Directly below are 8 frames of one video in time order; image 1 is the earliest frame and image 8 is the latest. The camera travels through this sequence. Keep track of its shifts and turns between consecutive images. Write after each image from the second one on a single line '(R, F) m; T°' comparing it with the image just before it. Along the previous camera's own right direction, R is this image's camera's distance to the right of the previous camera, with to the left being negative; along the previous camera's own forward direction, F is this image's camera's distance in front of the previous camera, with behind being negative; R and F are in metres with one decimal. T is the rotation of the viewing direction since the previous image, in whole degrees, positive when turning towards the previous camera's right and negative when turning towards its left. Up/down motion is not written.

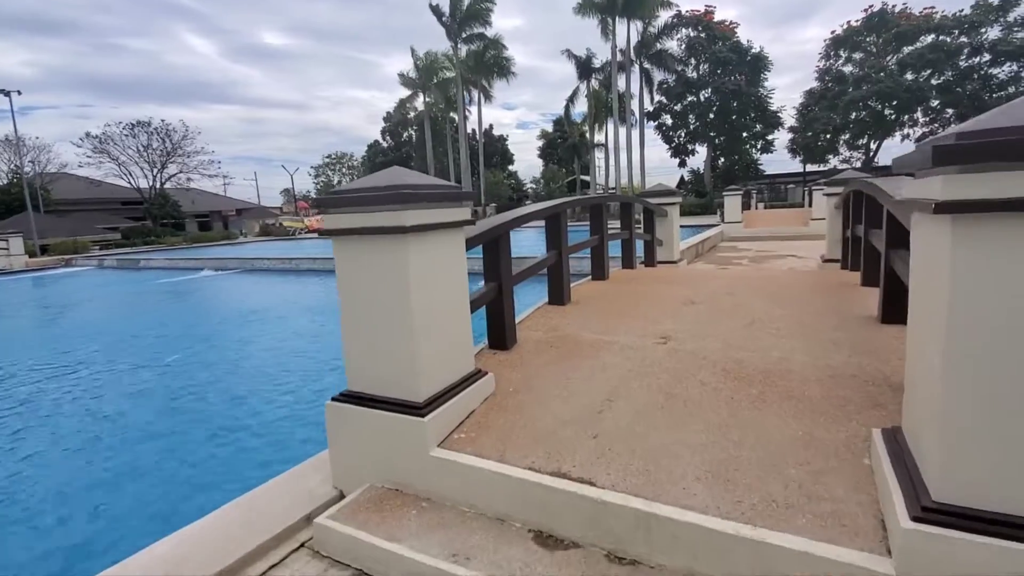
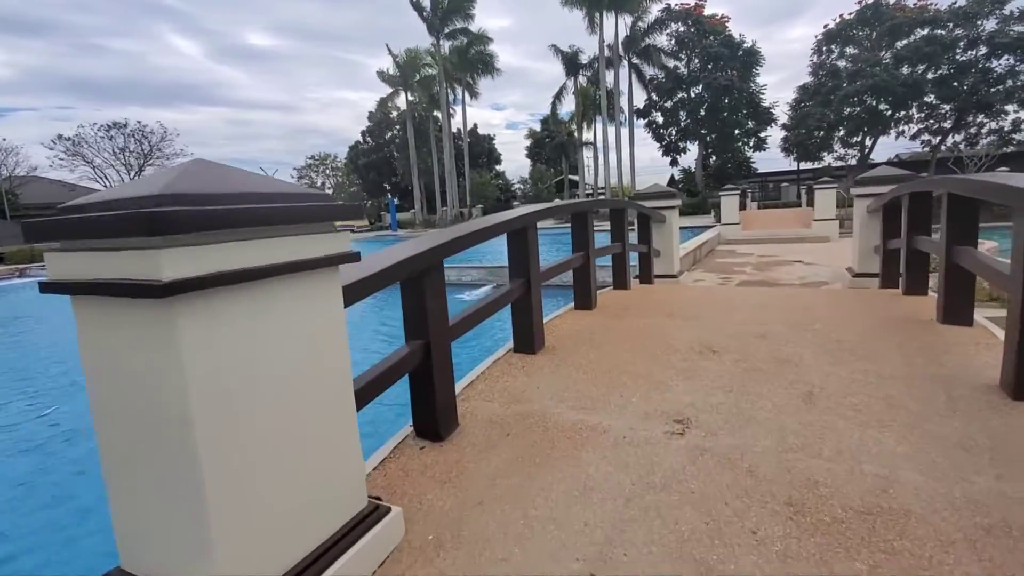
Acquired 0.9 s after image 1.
(+0.2, +0.9) m; +1°
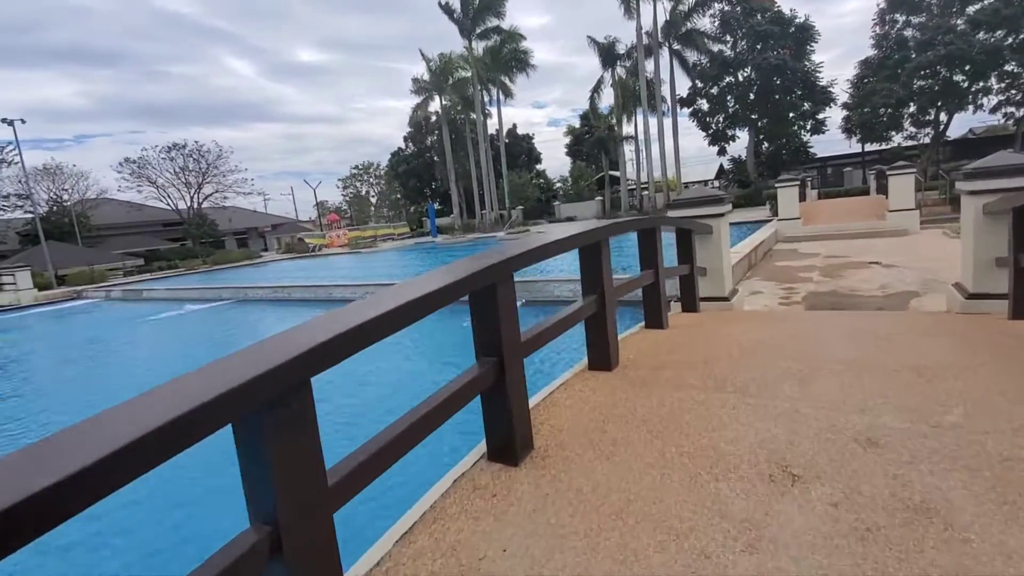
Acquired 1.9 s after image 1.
(+0.2, +0.7) m; -5°
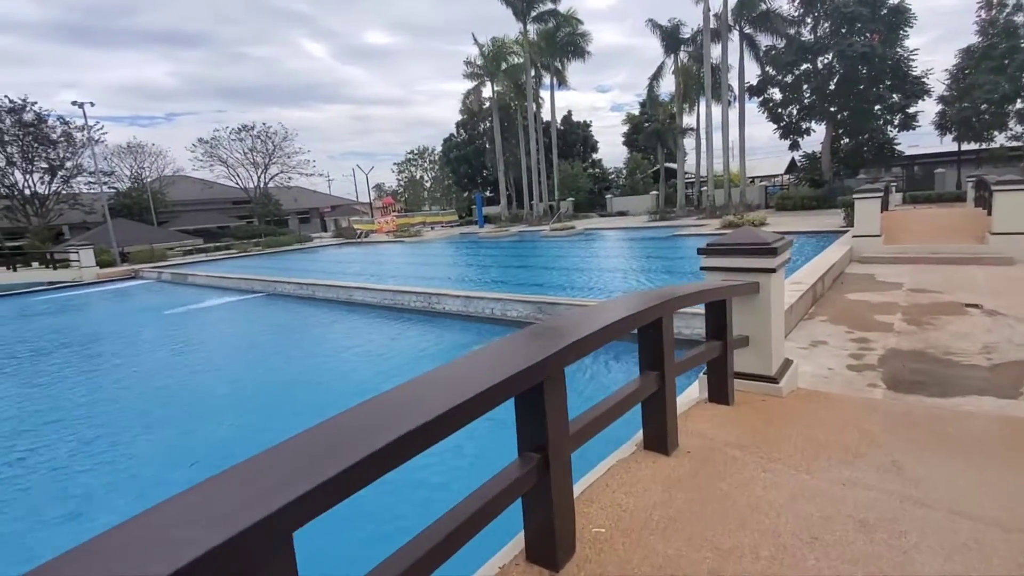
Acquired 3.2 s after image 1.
(+0.4, +0.8) m; -6°
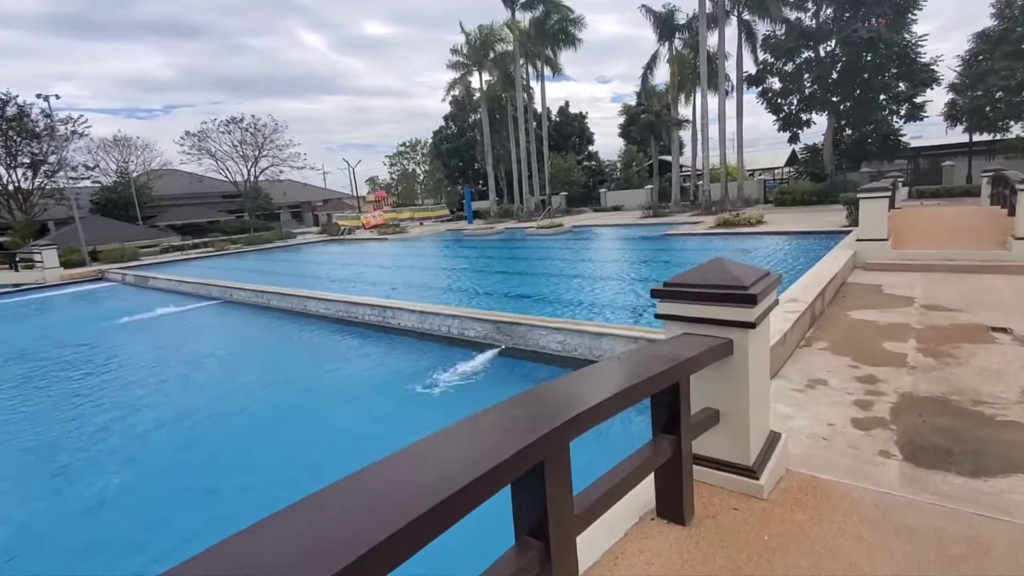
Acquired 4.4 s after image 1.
(+0.5, +0.9) m; 0°
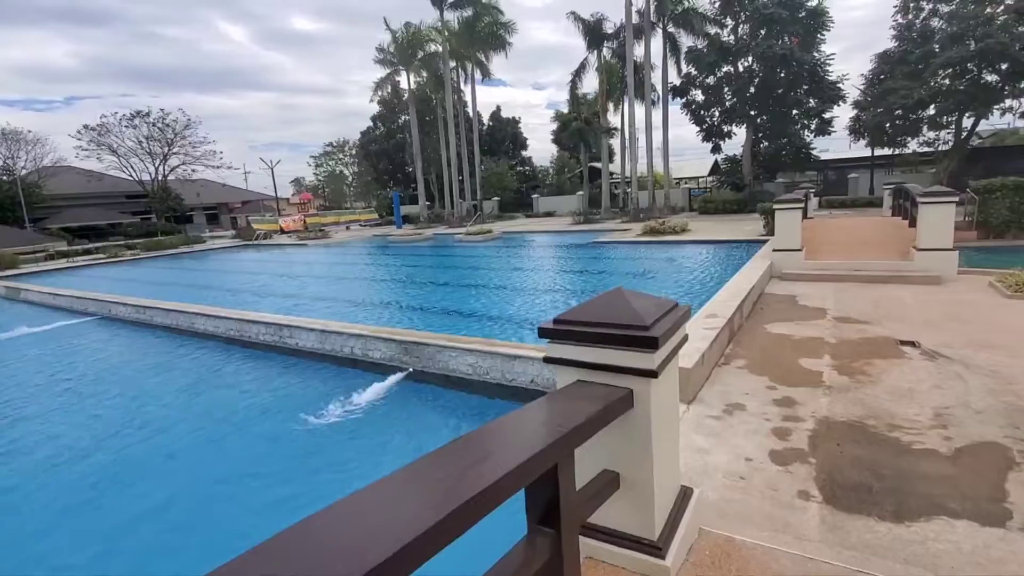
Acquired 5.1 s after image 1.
(+0.3, +0.5) m; +7°
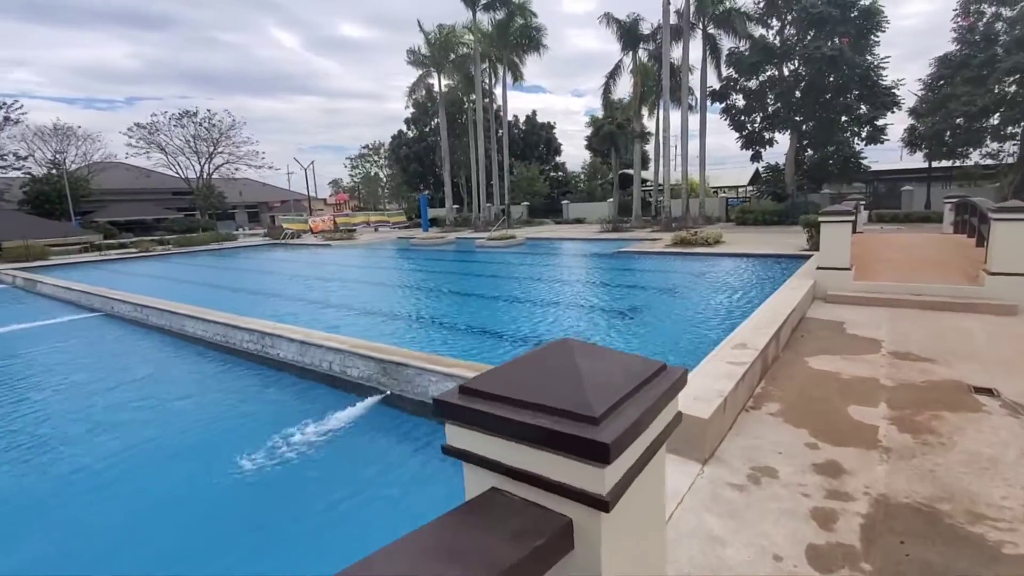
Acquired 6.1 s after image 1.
(+0.3, +0.7) m; -4°
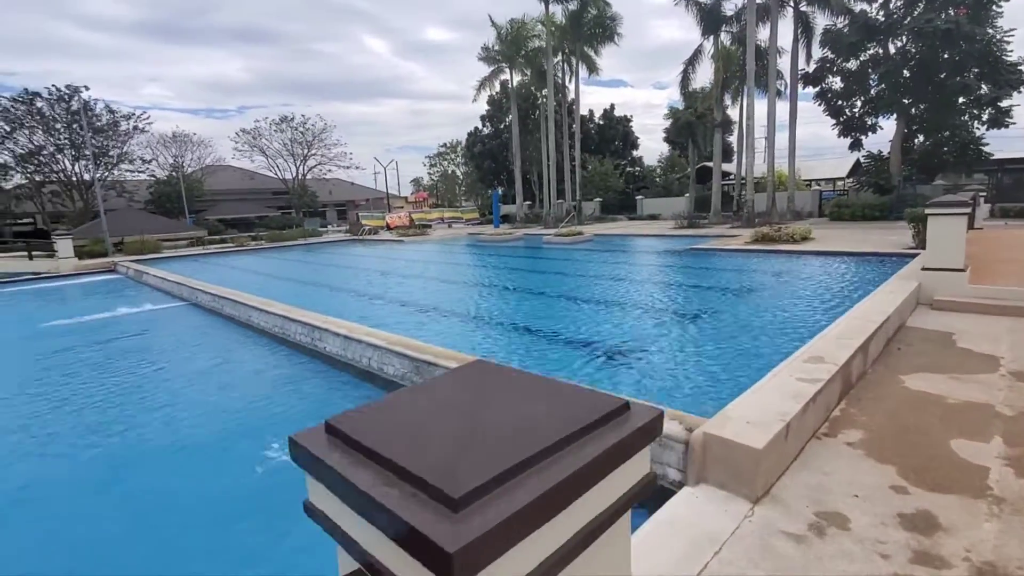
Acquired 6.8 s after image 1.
(+0.3, +0.3) m; -9°
